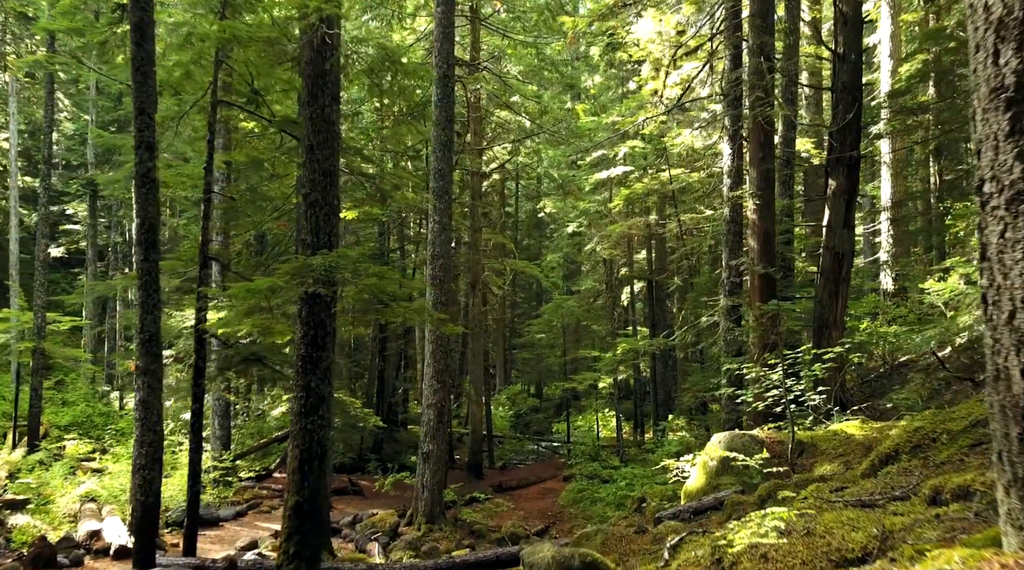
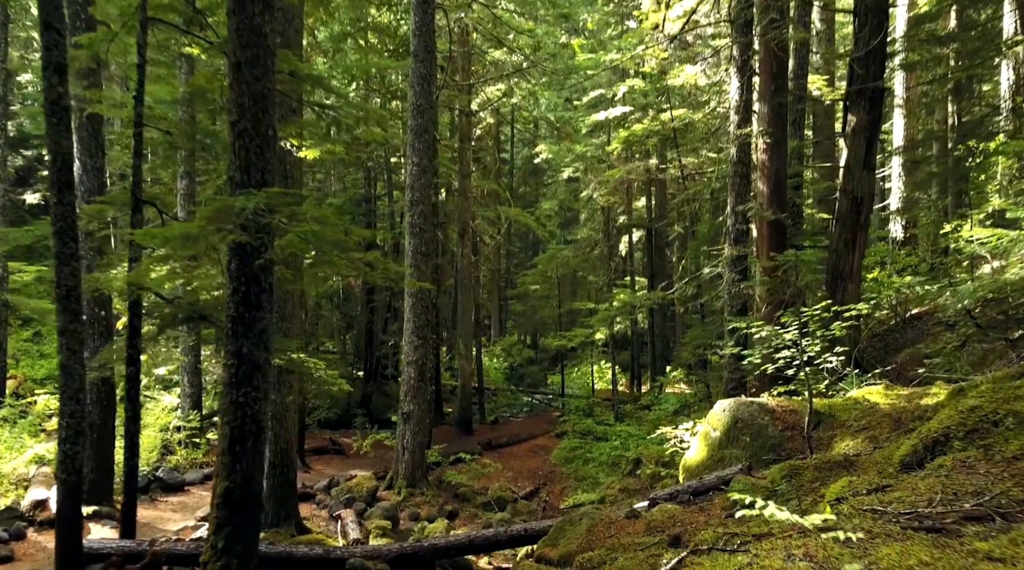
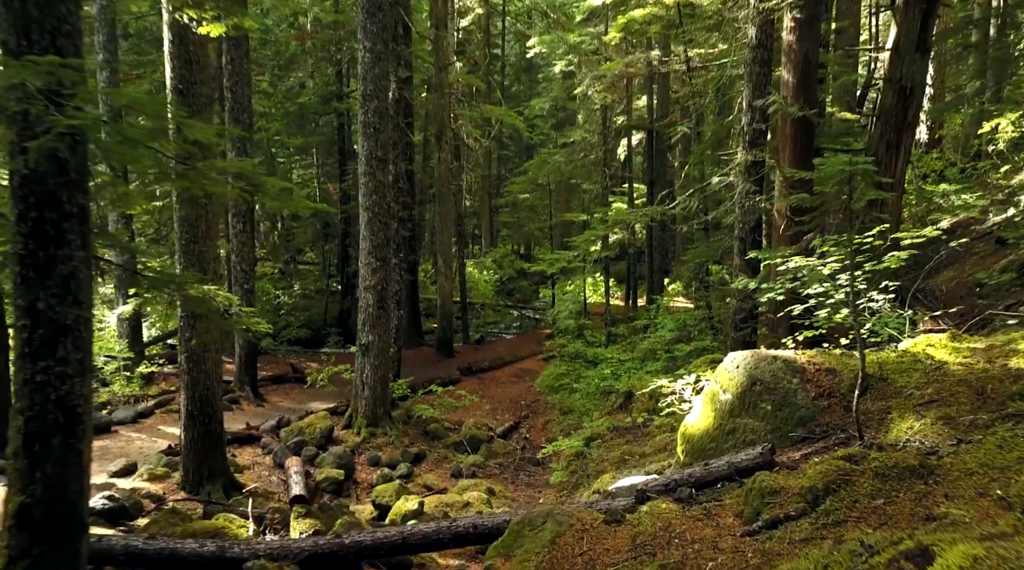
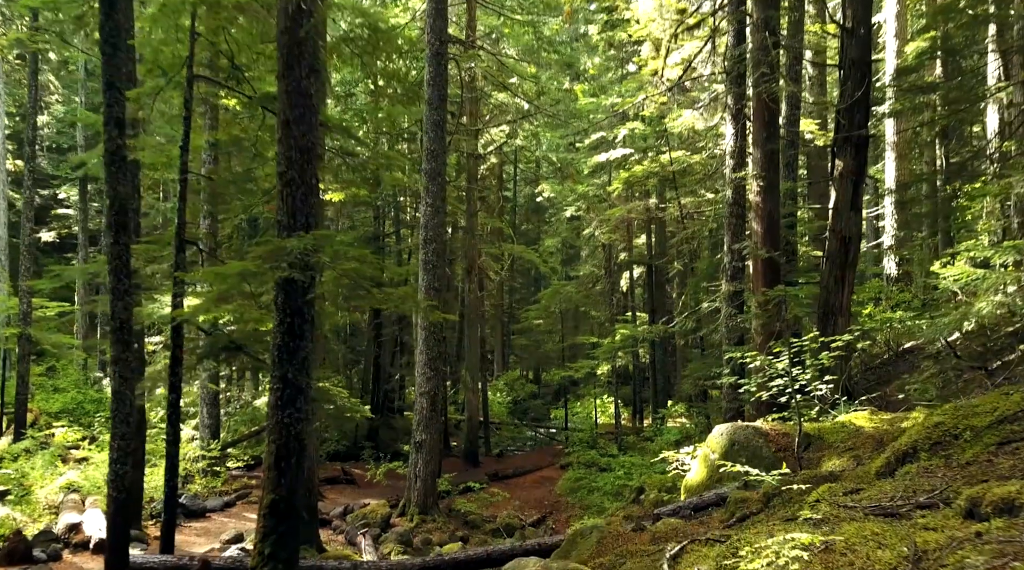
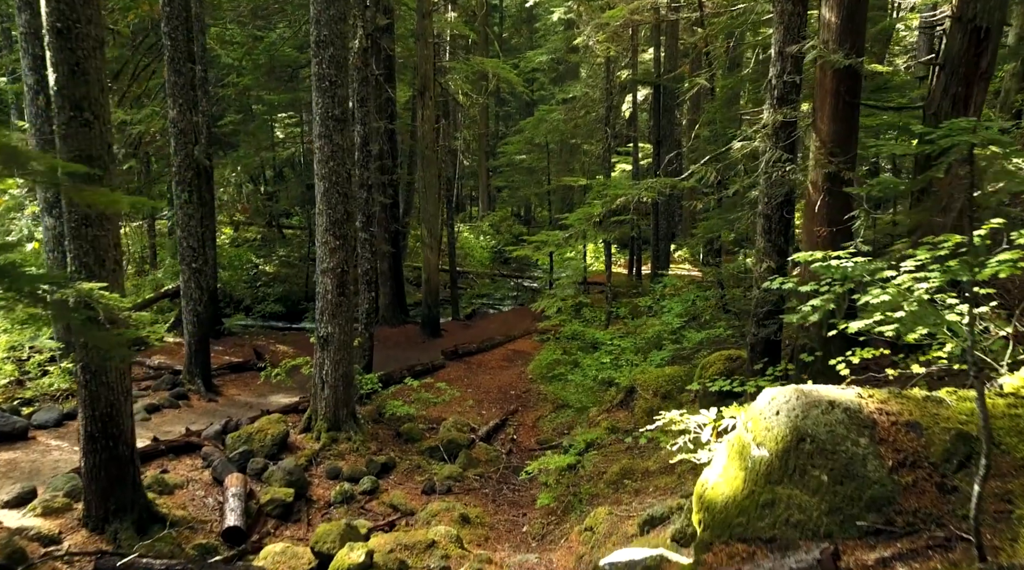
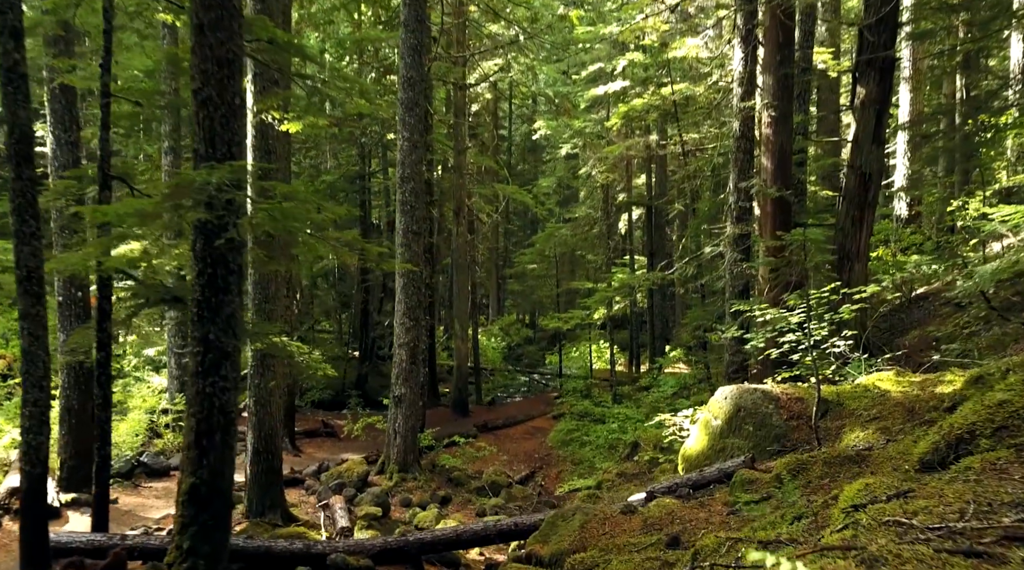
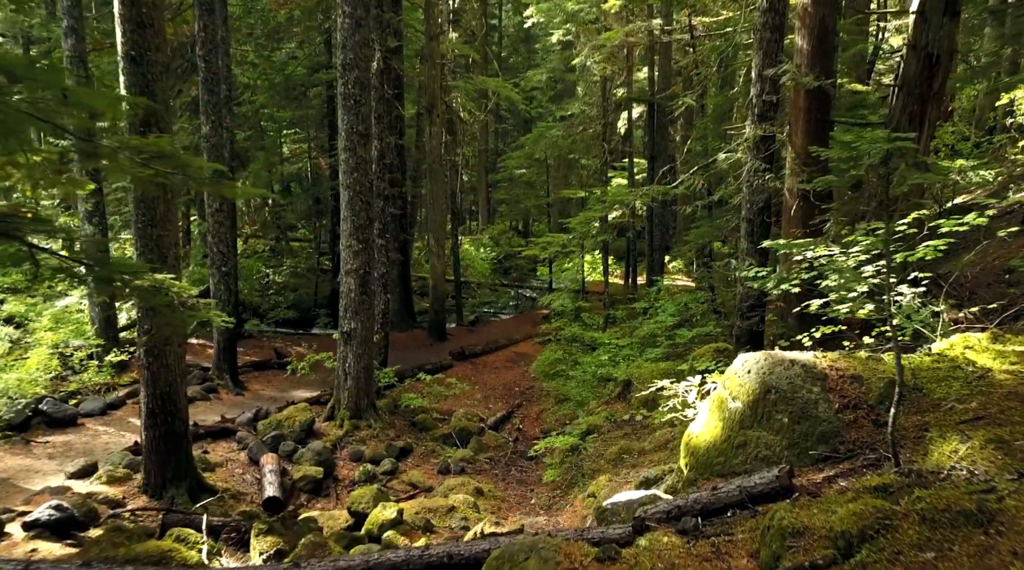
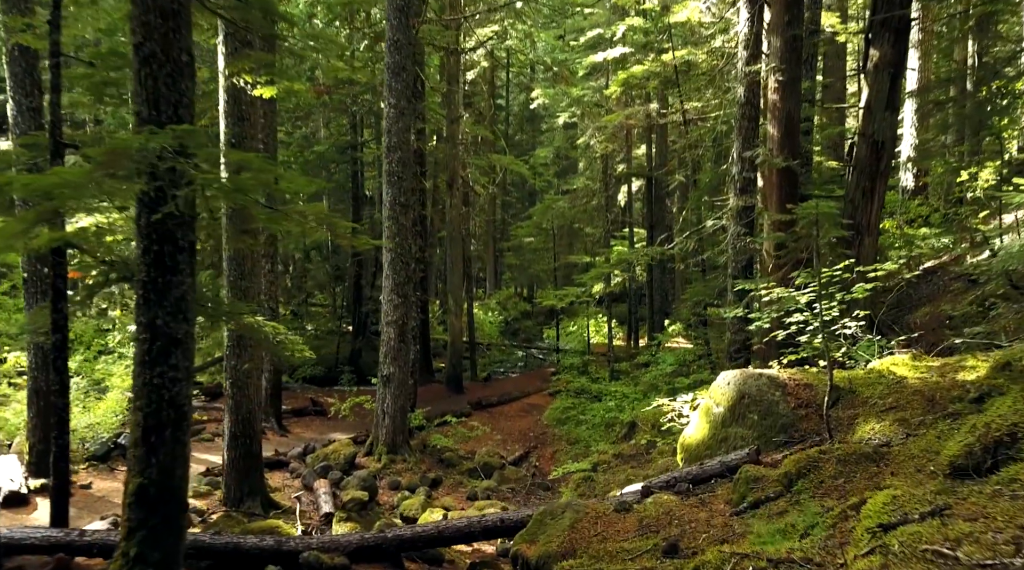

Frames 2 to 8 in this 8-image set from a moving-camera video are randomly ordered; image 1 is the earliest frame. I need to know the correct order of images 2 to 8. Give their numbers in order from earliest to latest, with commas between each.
4, 2, 6, 8, 3, 7, 5
